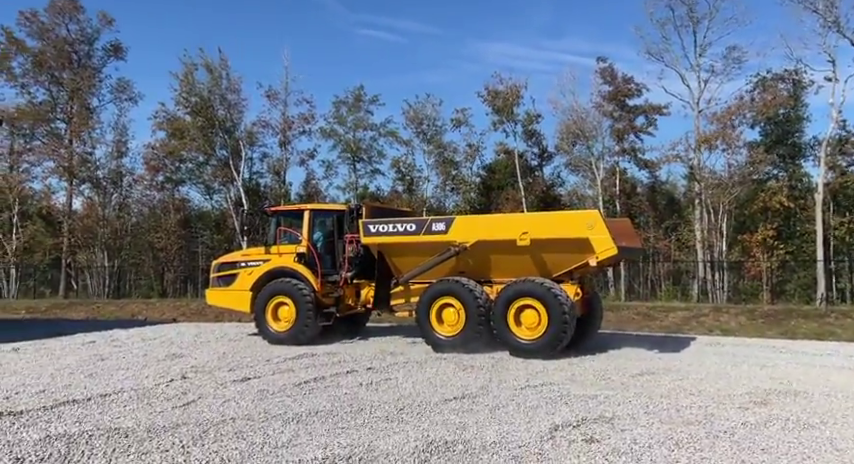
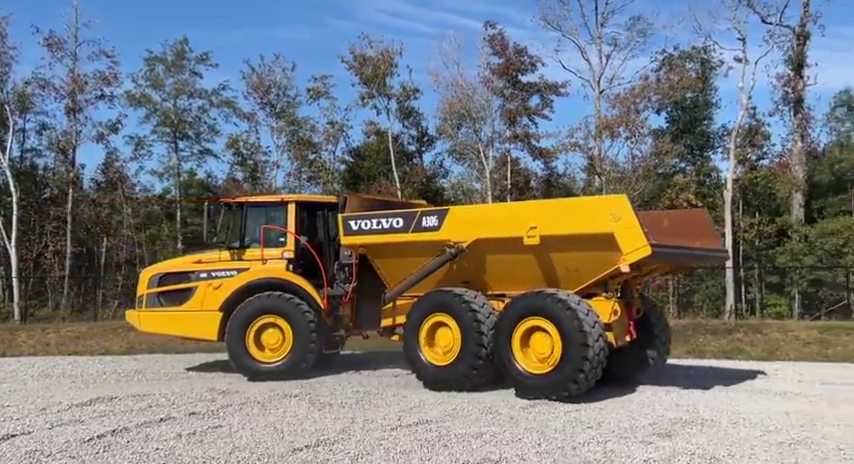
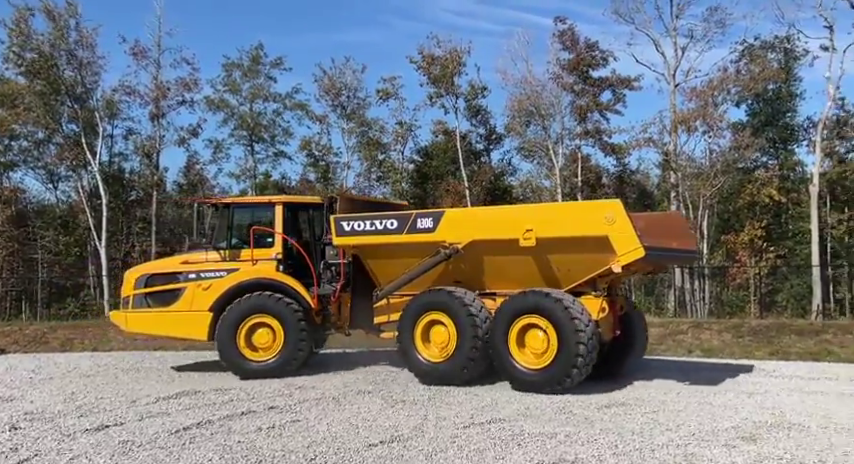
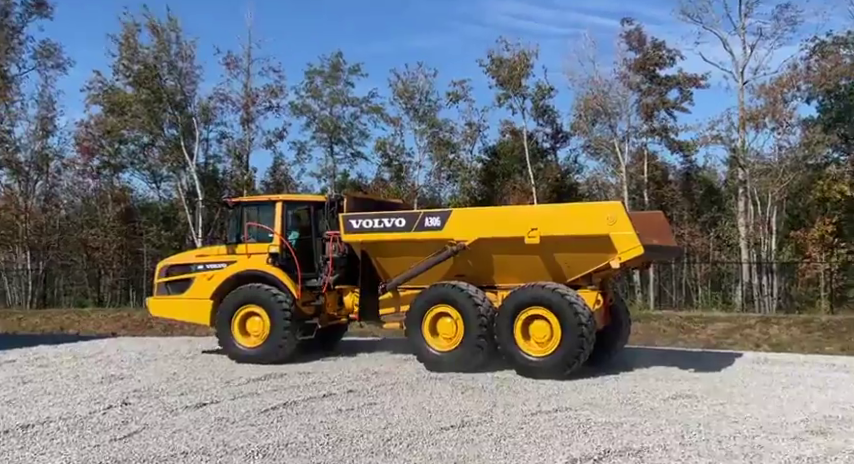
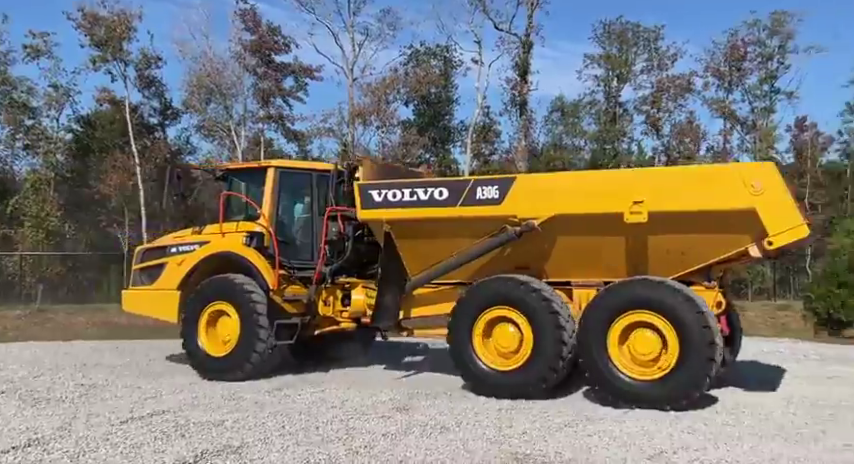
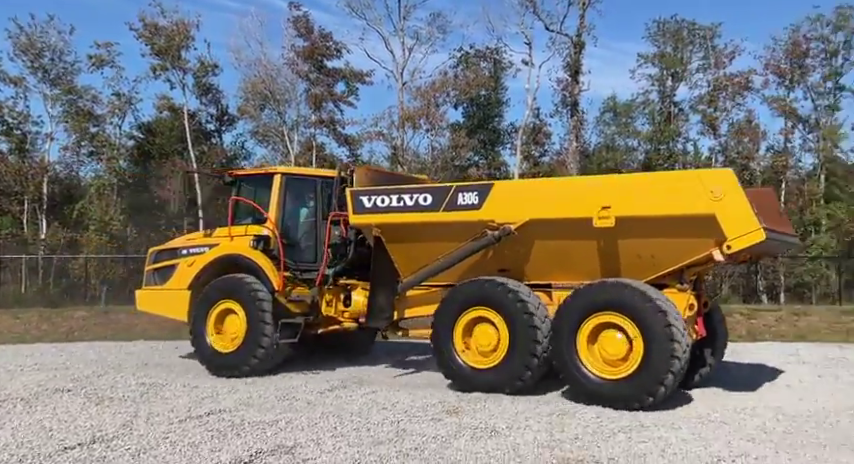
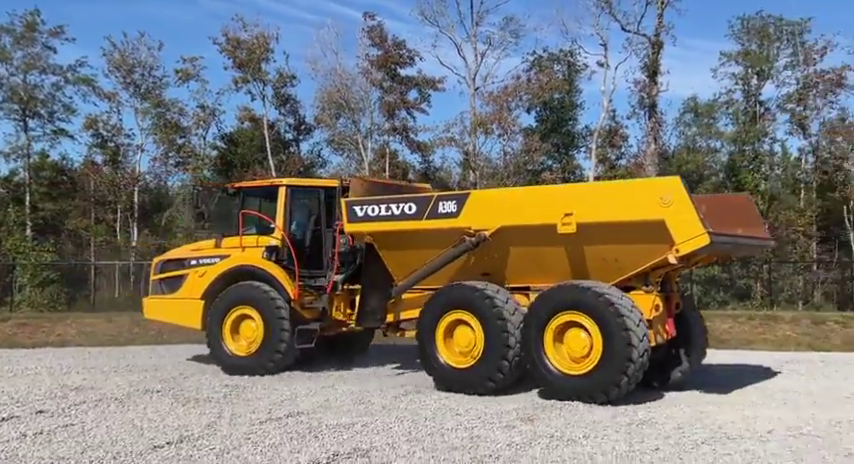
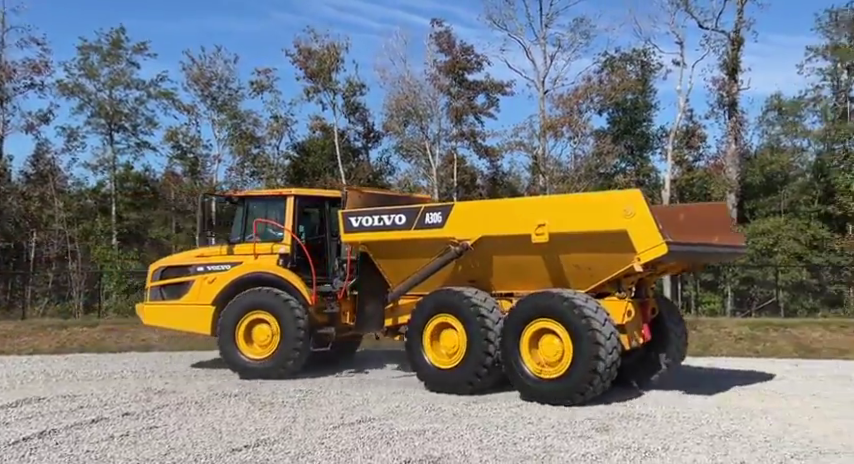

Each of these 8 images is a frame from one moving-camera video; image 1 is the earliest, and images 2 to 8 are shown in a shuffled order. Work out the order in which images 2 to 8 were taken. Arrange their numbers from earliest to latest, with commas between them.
4, 3, 2, 8, 7, 6, 5
